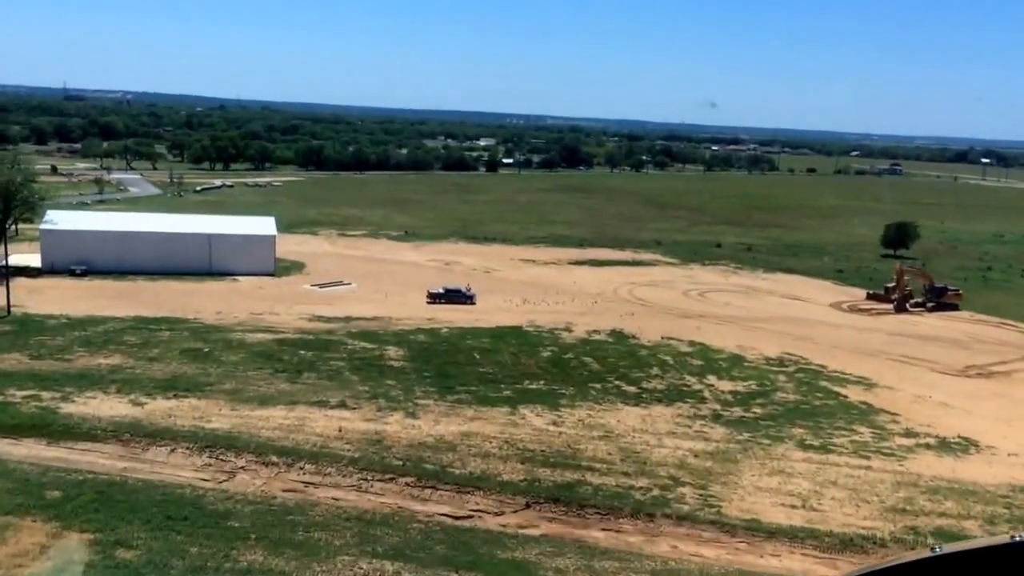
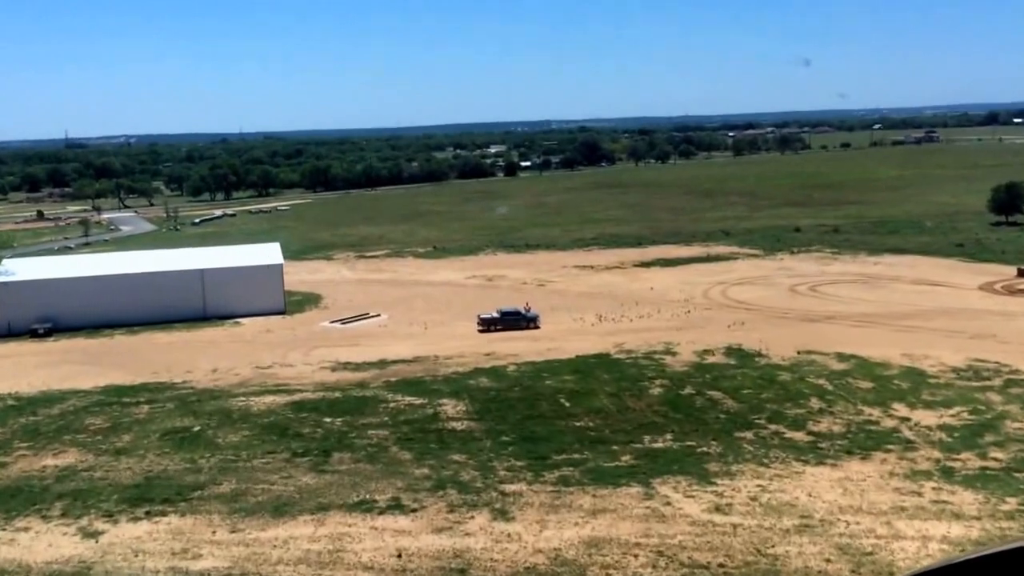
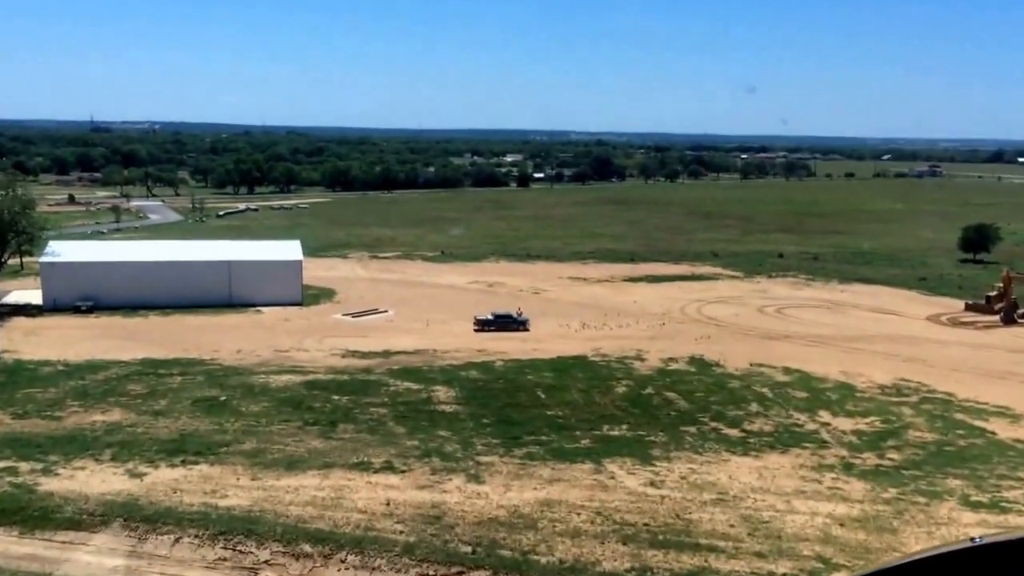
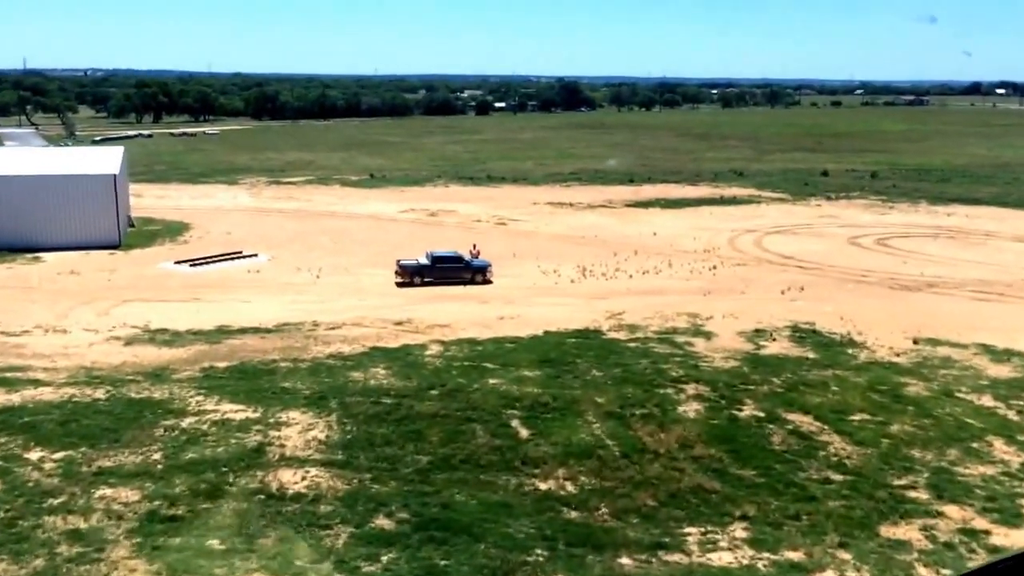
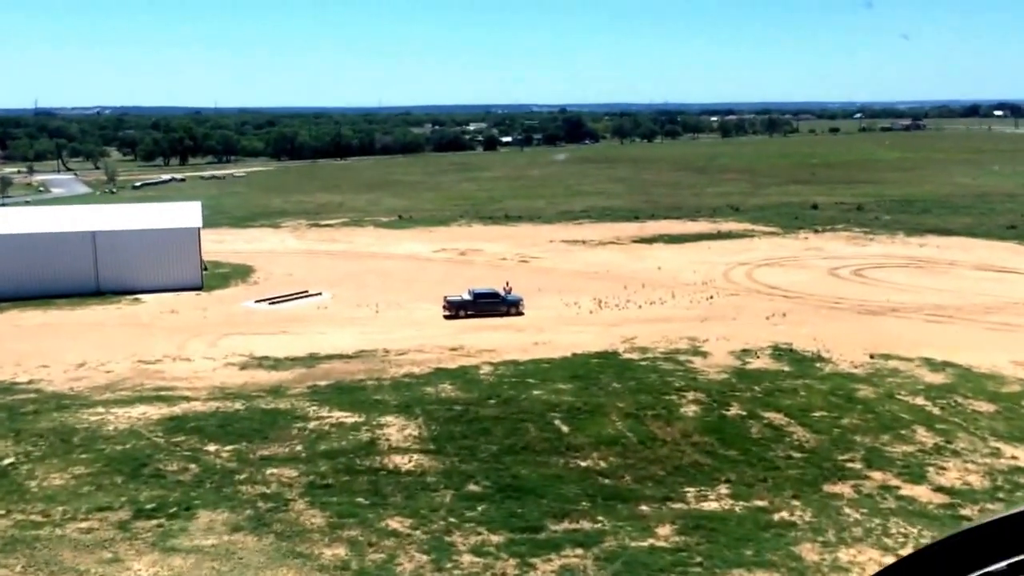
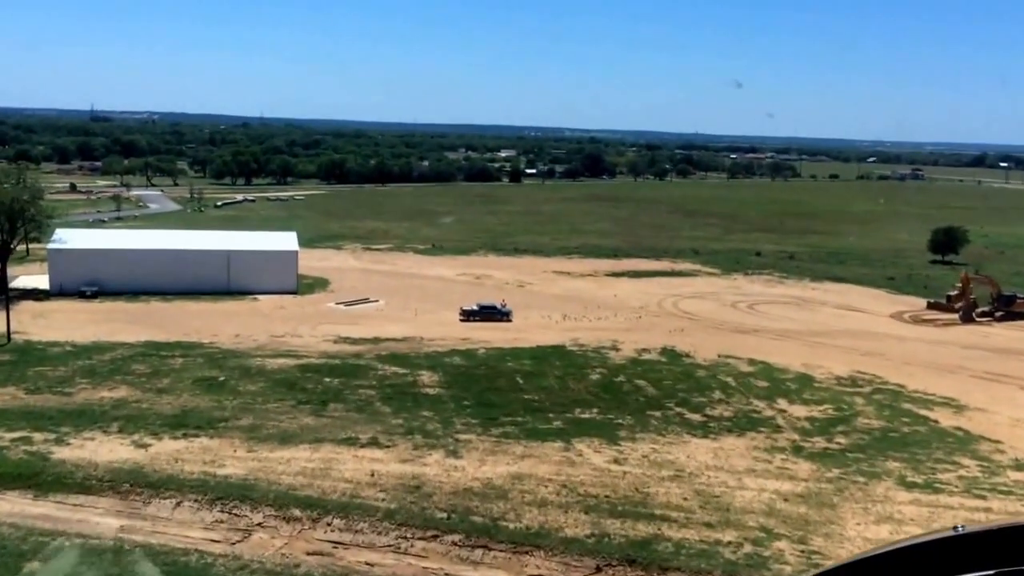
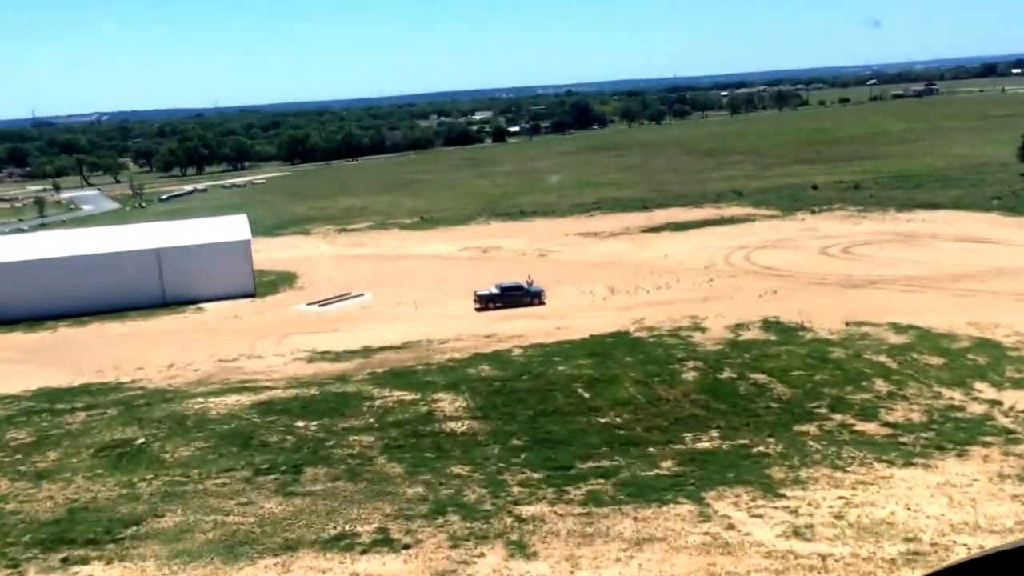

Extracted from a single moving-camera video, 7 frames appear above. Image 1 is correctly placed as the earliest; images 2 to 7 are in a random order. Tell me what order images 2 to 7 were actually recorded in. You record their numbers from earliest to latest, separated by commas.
6, 3, 2, 7, 5, 4
